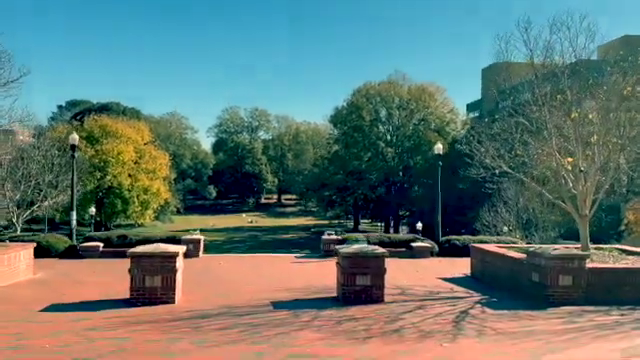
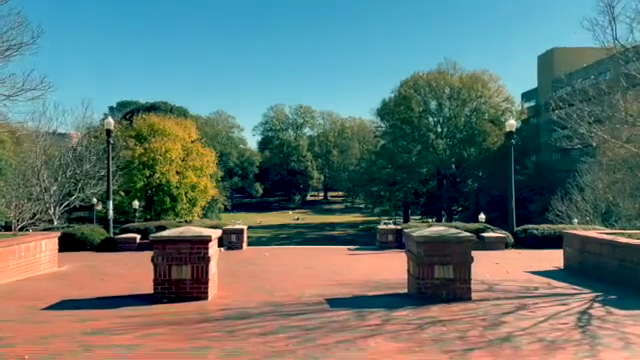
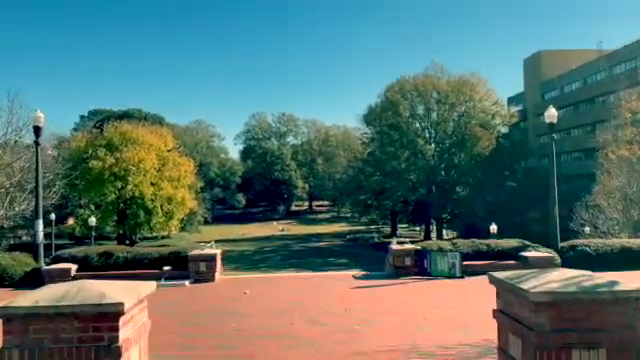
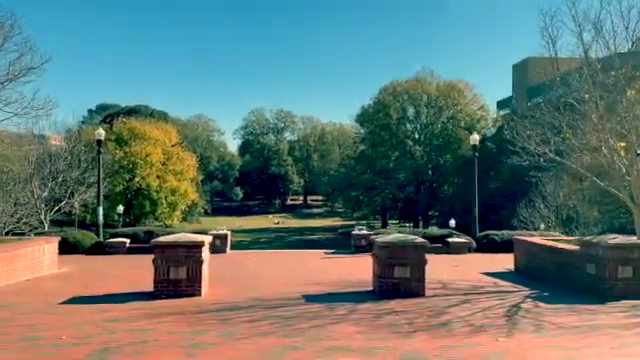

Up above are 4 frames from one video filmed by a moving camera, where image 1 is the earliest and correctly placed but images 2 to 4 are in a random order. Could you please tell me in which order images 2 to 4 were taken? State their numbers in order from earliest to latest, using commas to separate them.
4, 2, 3
